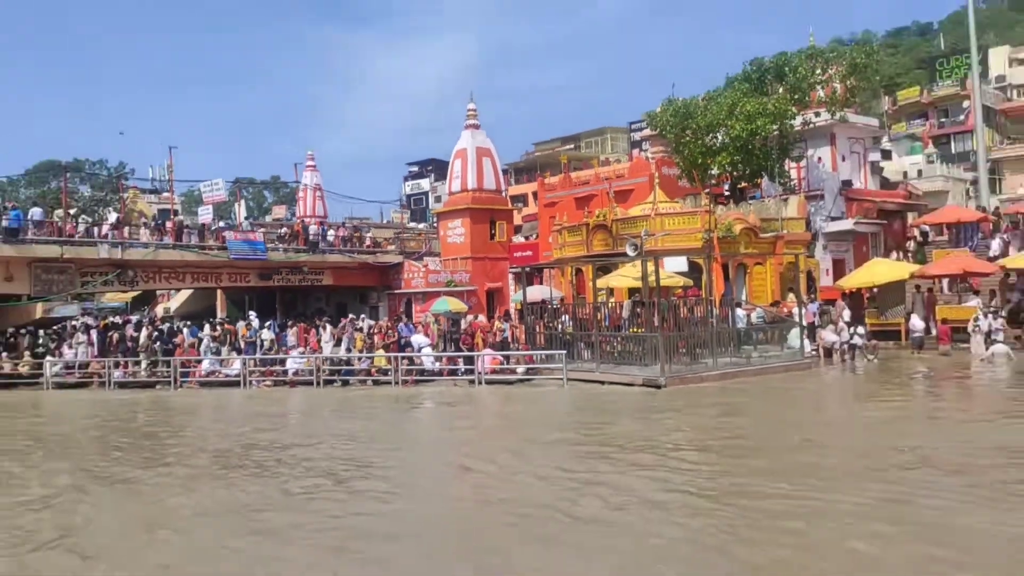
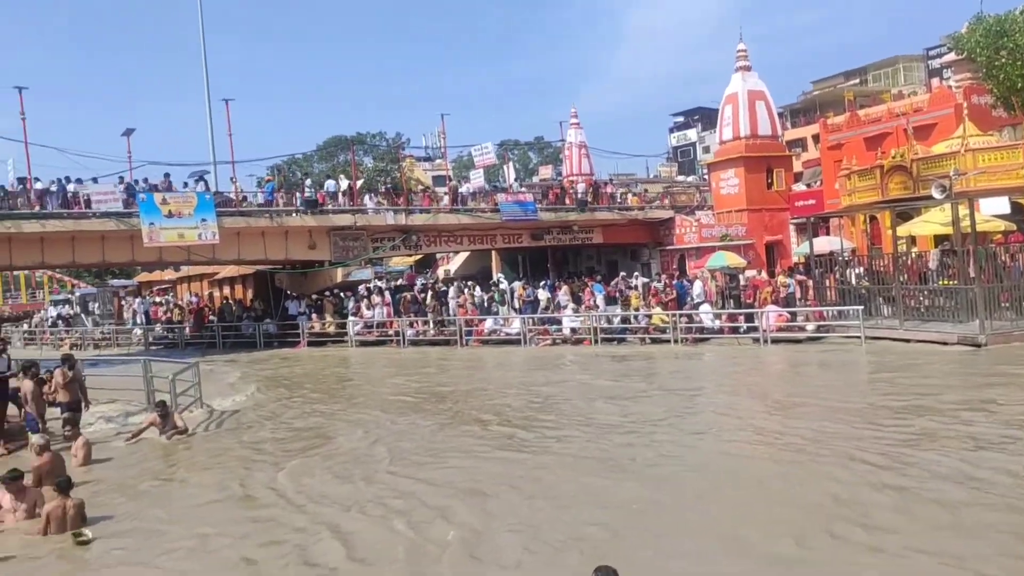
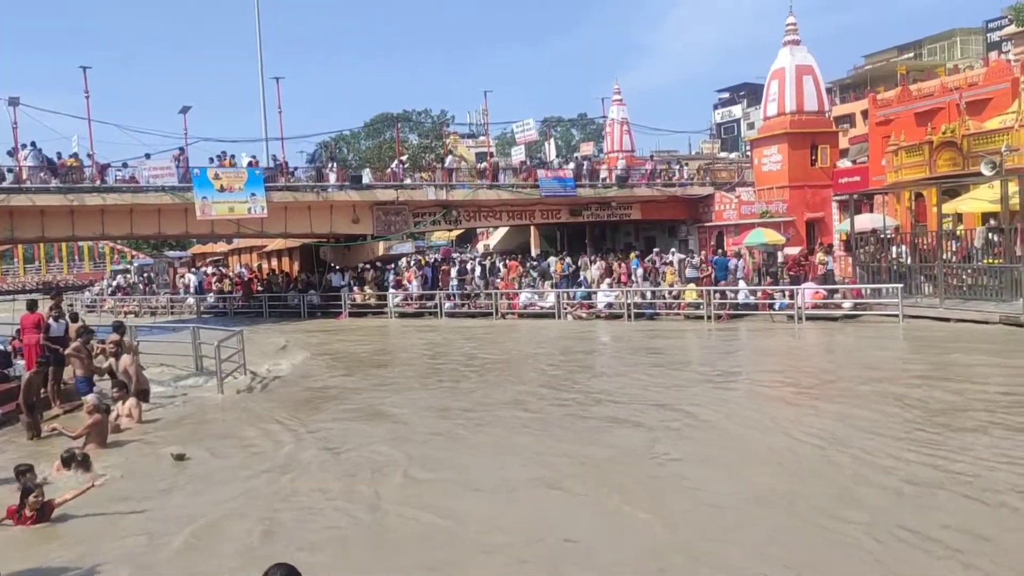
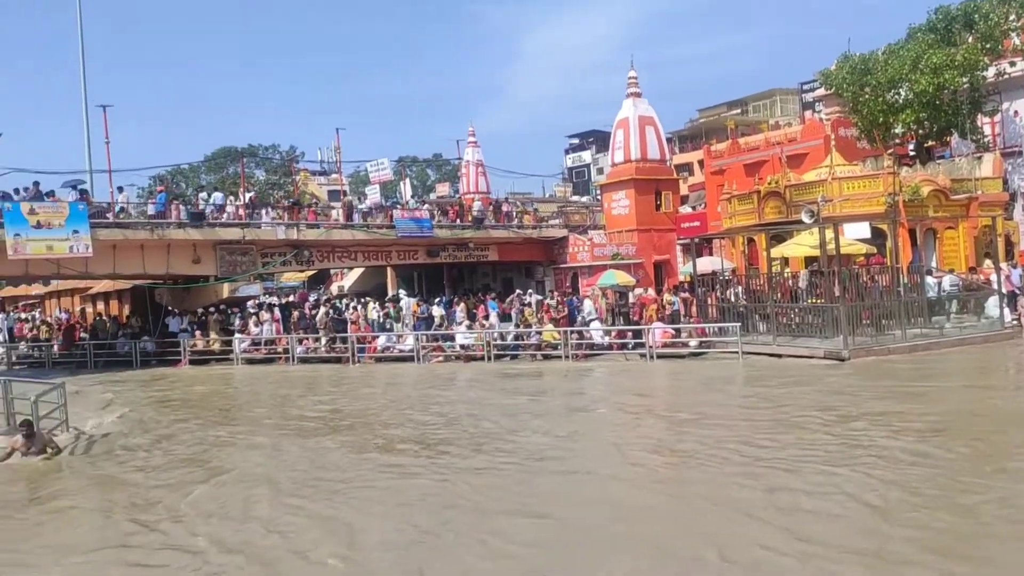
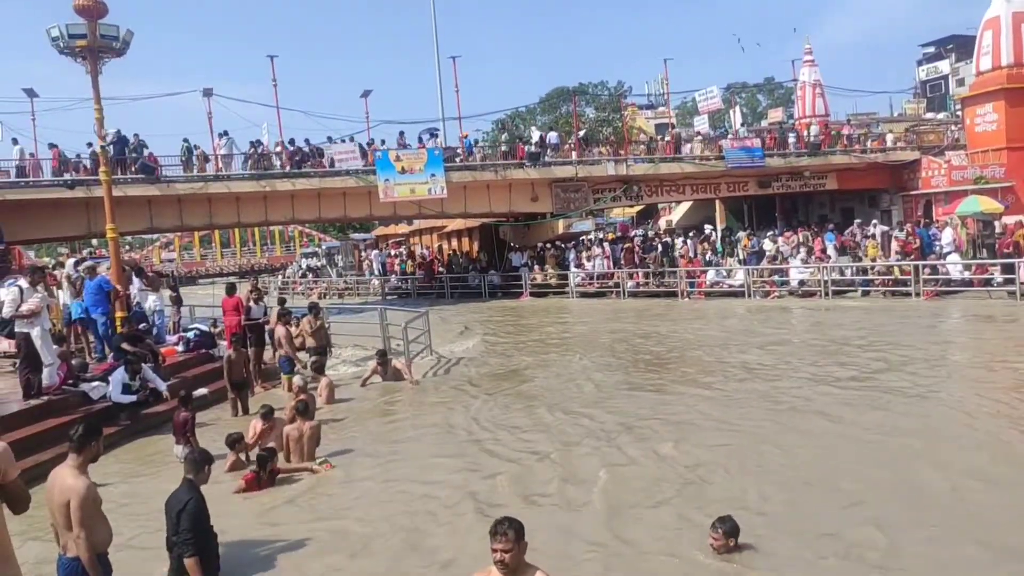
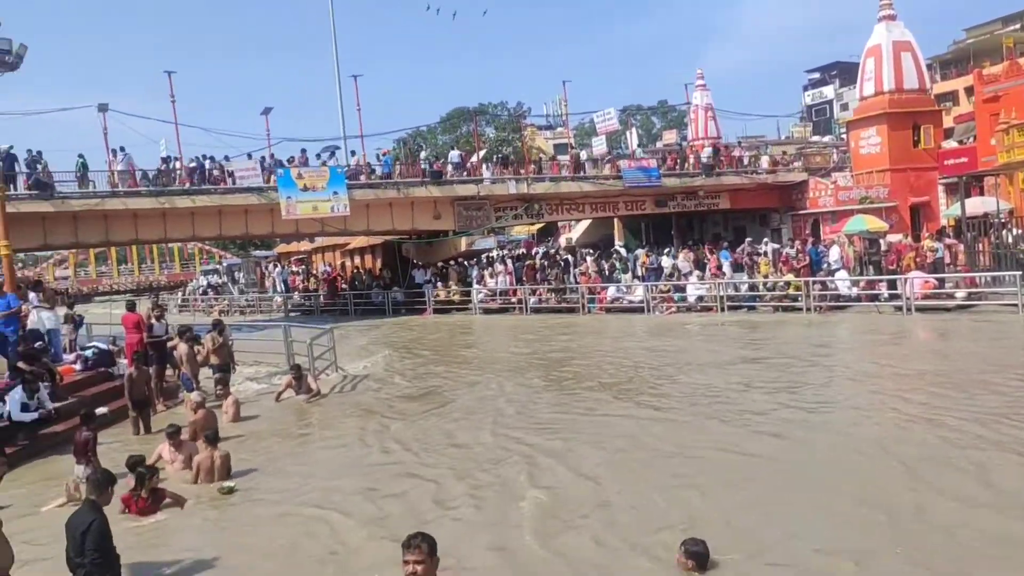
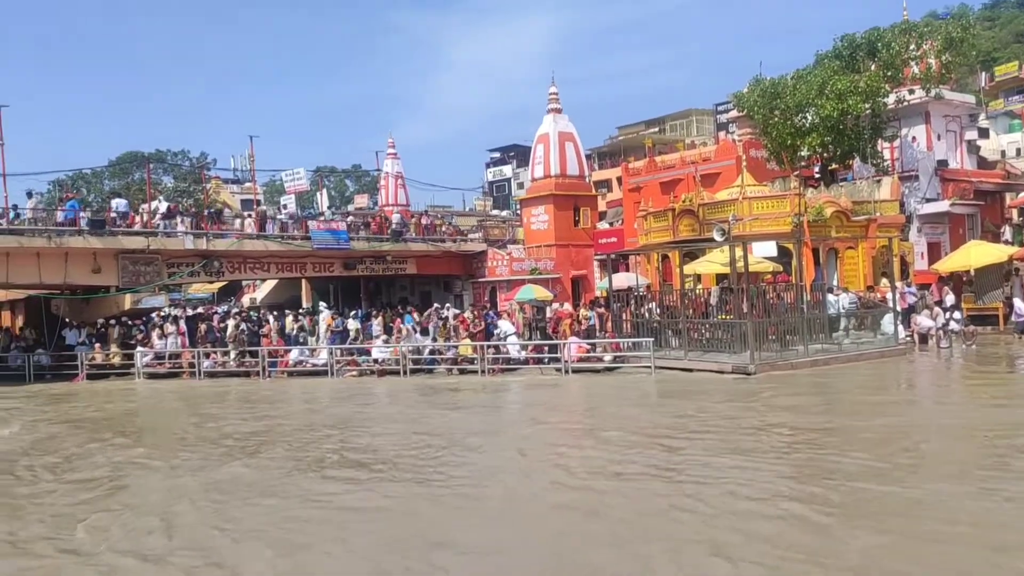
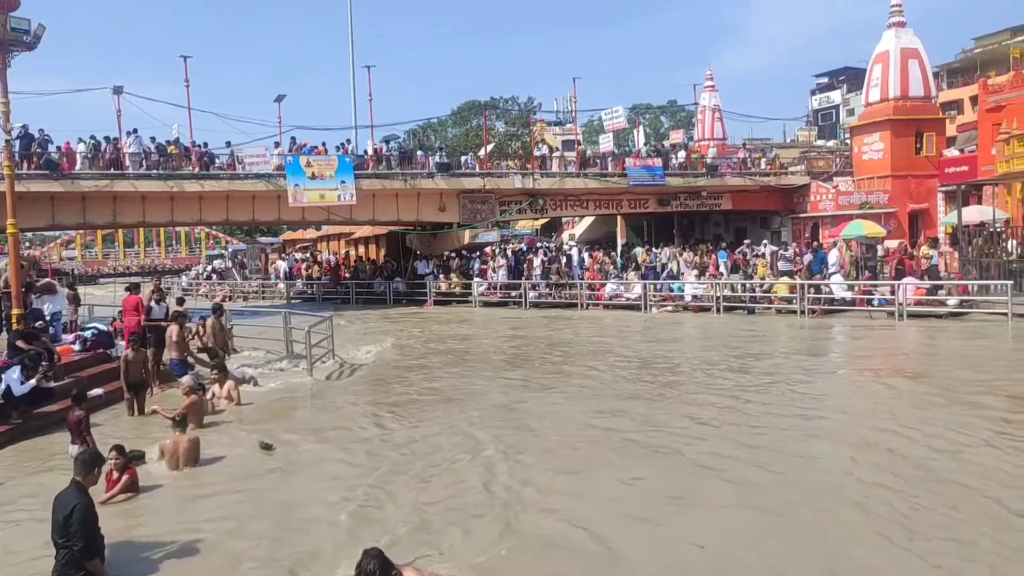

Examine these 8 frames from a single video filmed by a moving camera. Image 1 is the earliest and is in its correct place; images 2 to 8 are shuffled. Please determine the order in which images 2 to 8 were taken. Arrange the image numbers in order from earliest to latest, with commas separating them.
7, 4, 2, 6, 5, 8, 3
